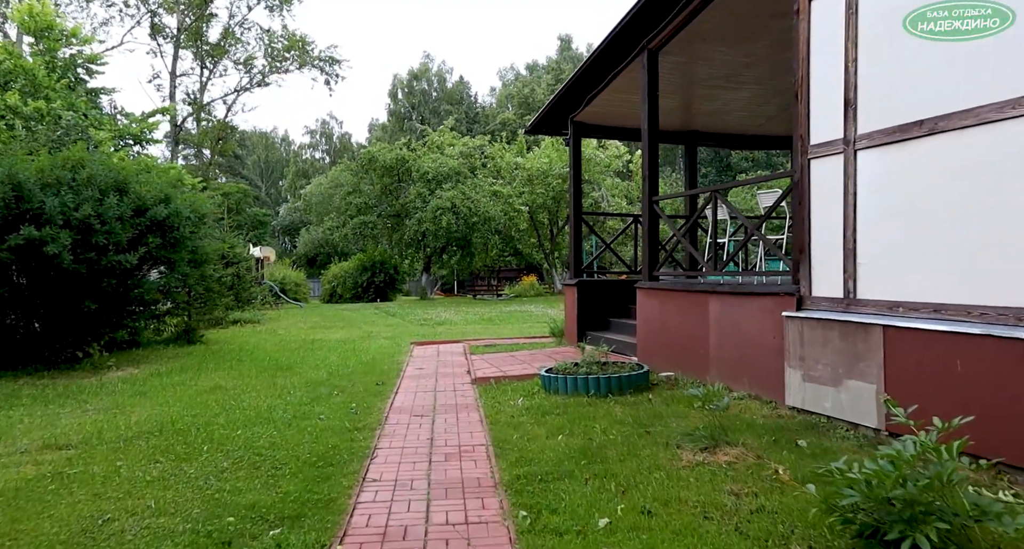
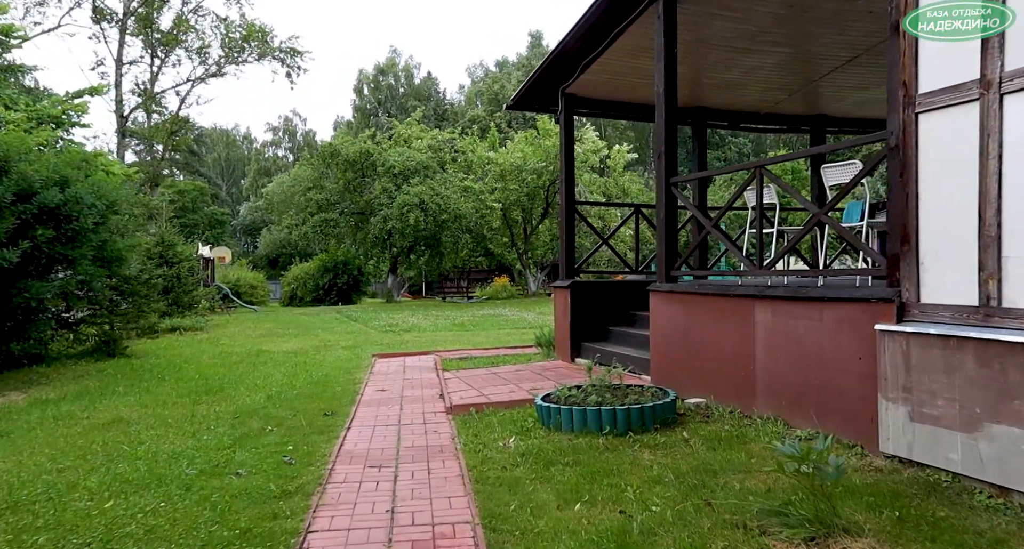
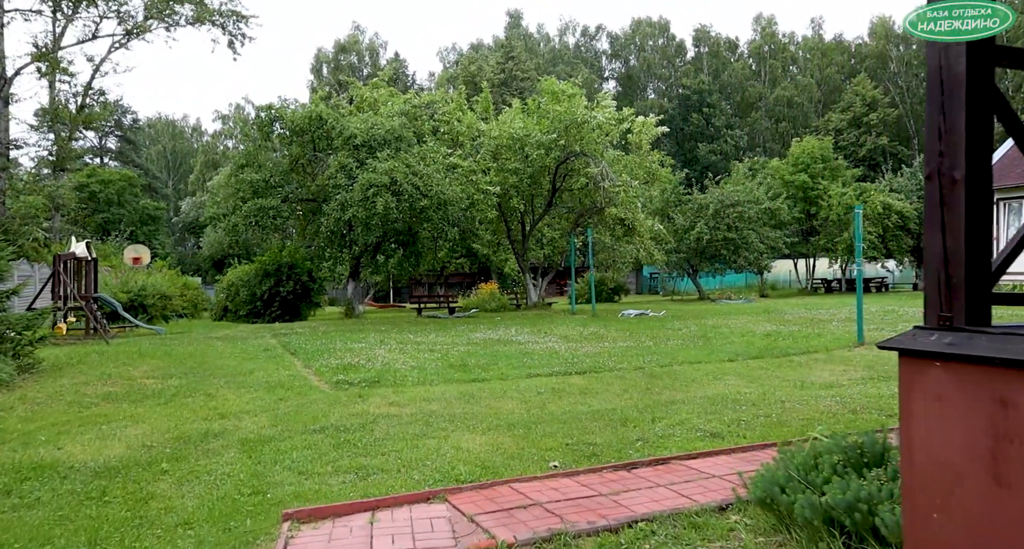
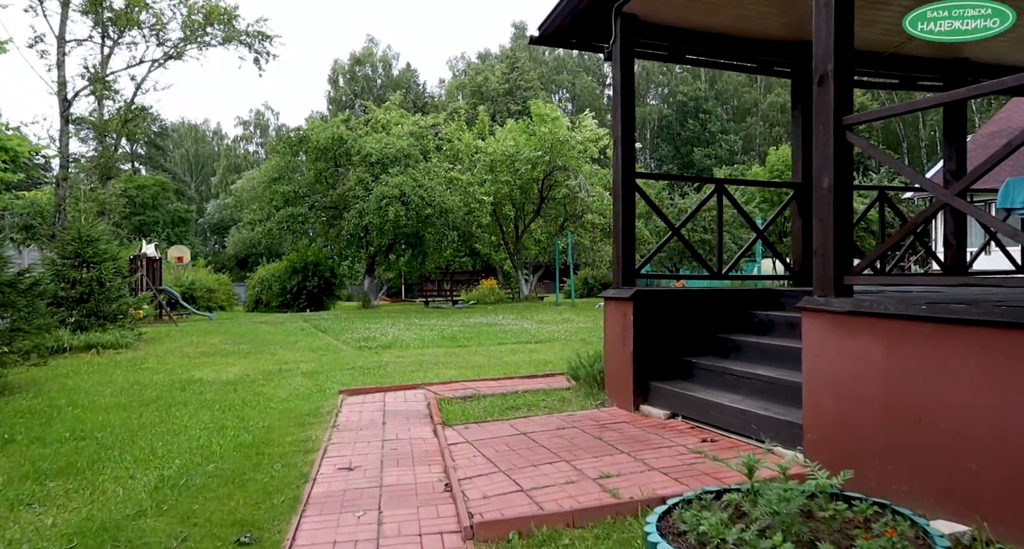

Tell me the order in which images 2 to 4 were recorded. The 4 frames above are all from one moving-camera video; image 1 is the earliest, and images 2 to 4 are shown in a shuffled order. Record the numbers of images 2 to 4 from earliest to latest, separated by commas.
2, 4, 3
